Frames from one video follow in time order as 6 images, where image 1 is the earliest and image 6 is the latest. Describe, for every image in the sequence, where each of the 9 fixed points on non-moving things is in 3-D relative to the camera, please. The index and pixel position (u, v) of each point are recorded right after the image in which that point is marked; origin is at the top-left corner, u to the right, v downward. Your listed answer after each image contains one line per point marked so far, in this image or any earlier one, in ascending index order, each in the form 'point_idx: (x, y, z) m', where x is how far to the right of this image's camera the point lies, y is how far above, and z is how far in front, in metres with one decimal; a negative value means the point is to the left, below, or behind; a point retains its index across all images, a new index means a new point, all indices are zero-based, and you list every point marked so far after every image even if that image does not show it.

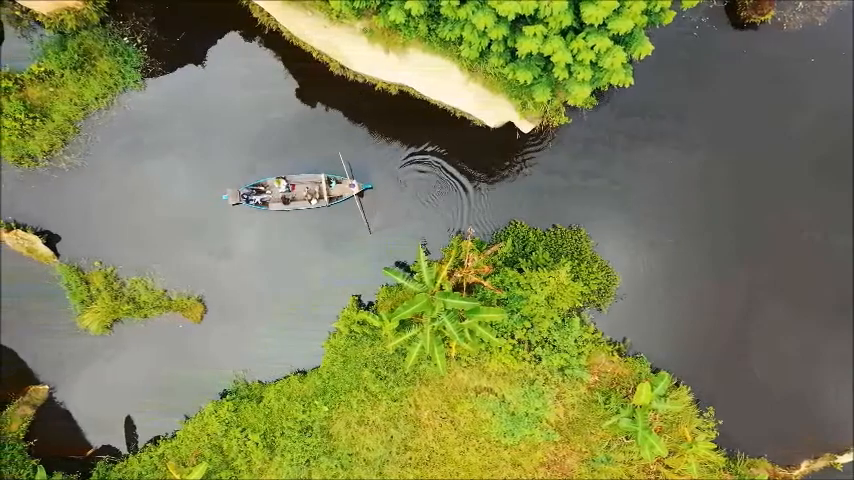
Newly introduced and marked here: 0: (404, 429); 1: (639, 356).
0: (-0.5, -3.8, +10.7) m
1: (+4.6, -2.5, +11.3) m
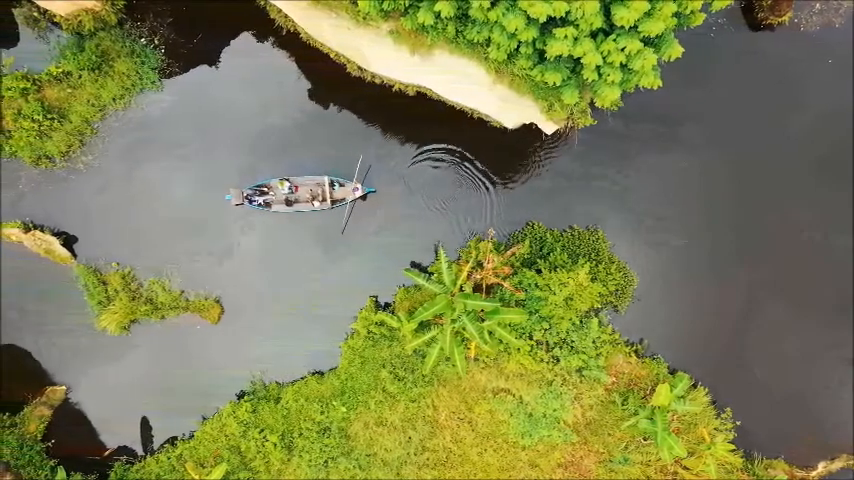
0: (-0.1, -3.9, +10.7) m
1: (+5.0, -2.5, +11.3) m
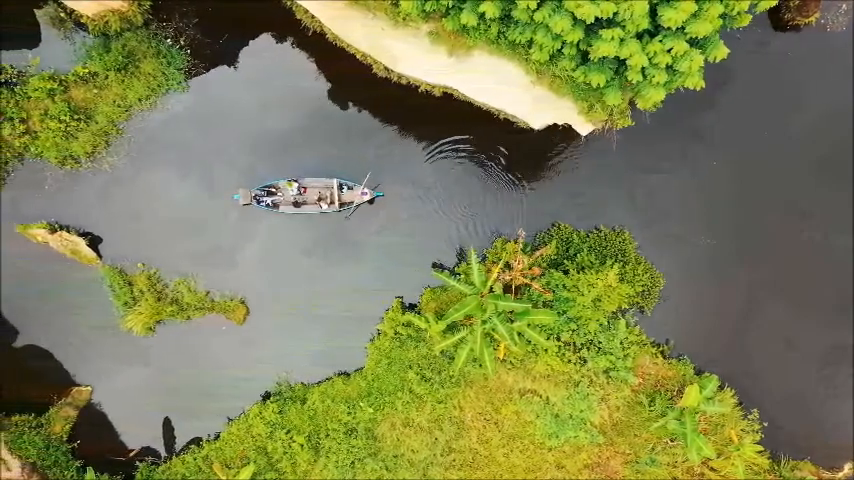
0: (+0.4, -3.9, +10.7) m
1: (+5.5, -2.5, +11.3) m
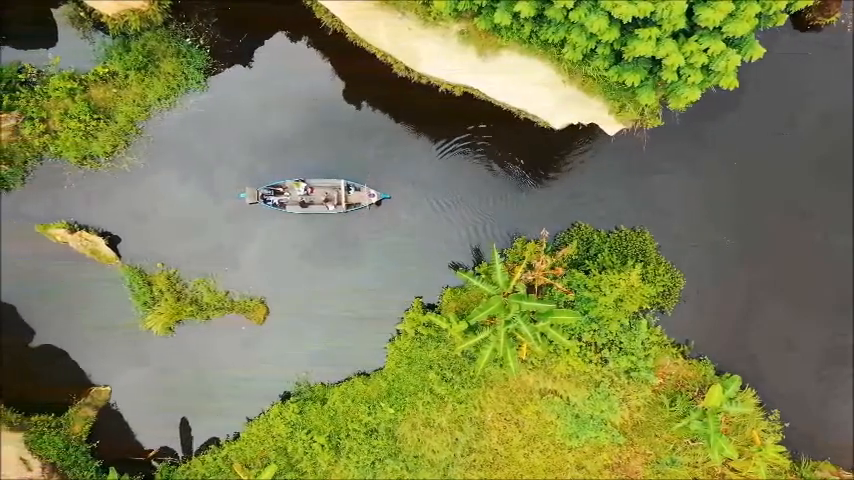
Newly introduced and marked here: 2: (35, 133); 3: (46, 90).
0: (+0.9, -3.9, +10.7) m
1: (+5.9, -2.5, +11.3) m
2: (-8.0, +2.2, +10.7) m
3: (-7.8, +3.1, +10.8) m
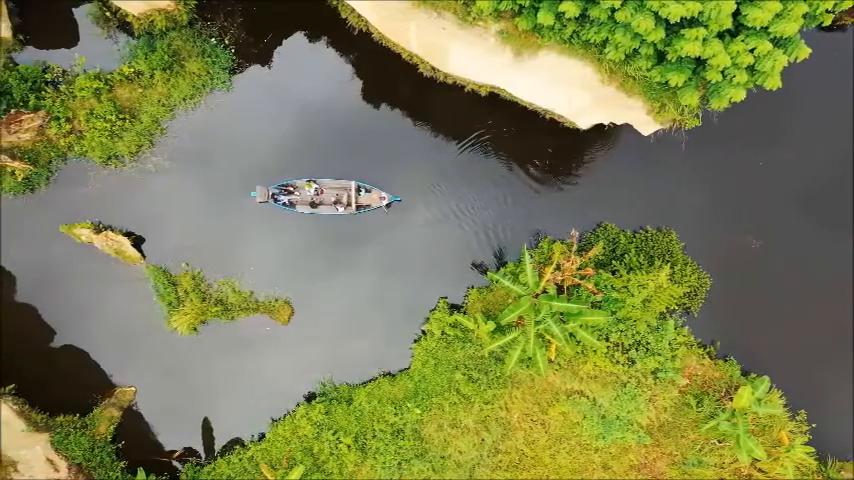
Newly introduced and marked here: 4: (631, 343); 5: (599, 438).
0: (+1.4, -3.9, +10.7) m
1: (+6.5, -2.5, +11.3) m
2: (-7.5, +2.2, +10.7) m
3: (-7.3, +3.1, +10.8) m
4: (+4.2, -2.1, +10.8) m
5: (+3.5, -4.0, +10.6) m
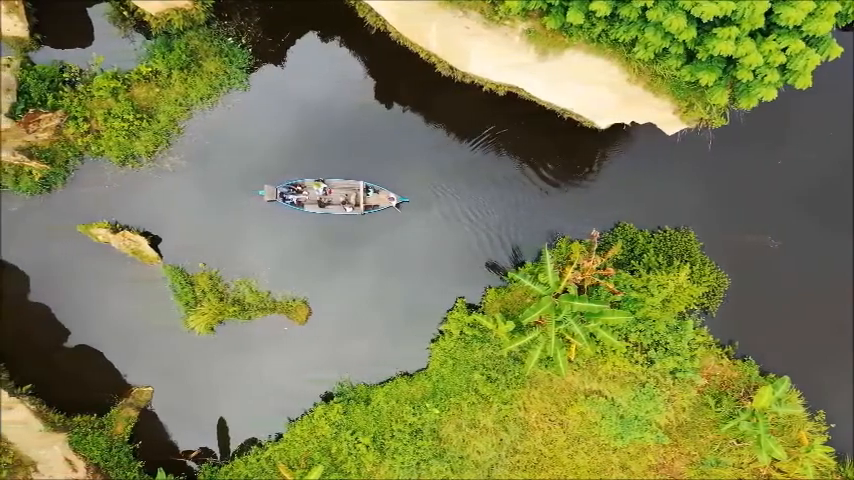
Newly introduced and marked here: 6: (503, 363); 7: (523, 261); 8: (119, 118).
0: (+1.8, -3.9, +10.7) m
1: (+6.8, -2.5, +11.3) m
2: (-7.1, +2.2, +10.7) m
3: (-6.9, +3.1, +10.8) m
4: (+4.5, -2.1, +10.8) m
5: (+3.8, -4.0, +10.6) m
6: (+1.5, -2.5, +10.9) m
7: (+2.1, -0.5, +11.7) m
8: (-6.3, +2.5, +10.7) m
